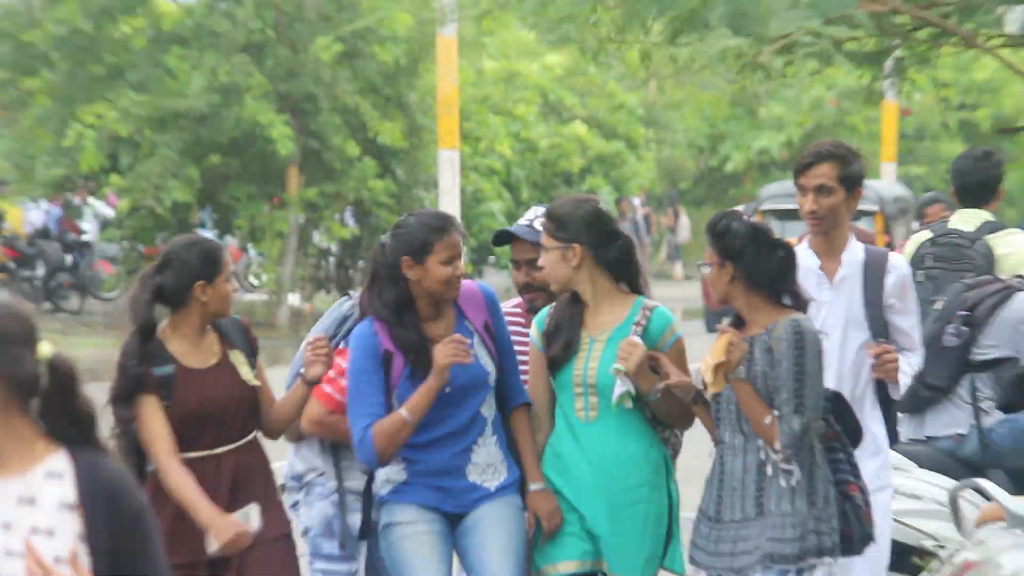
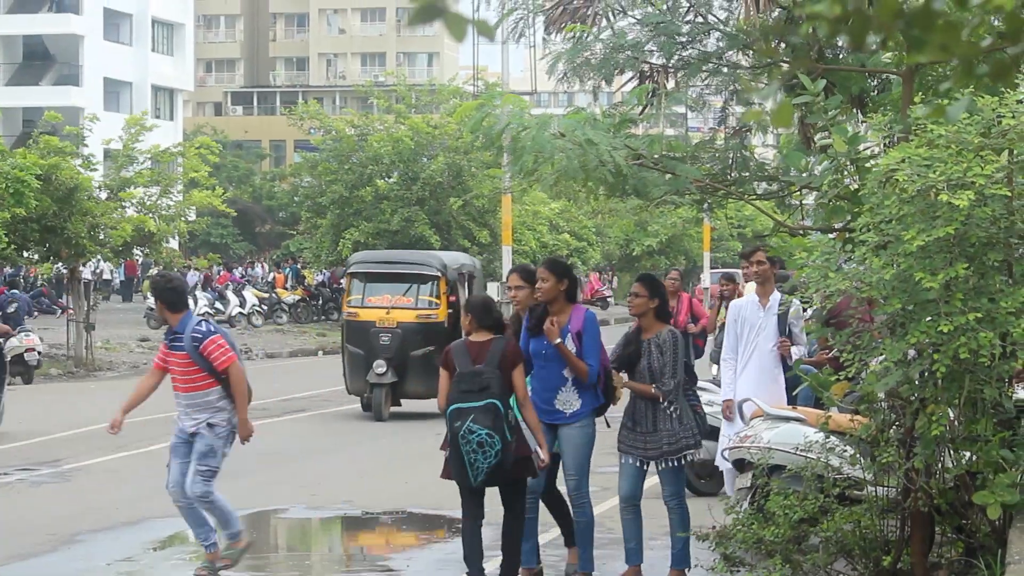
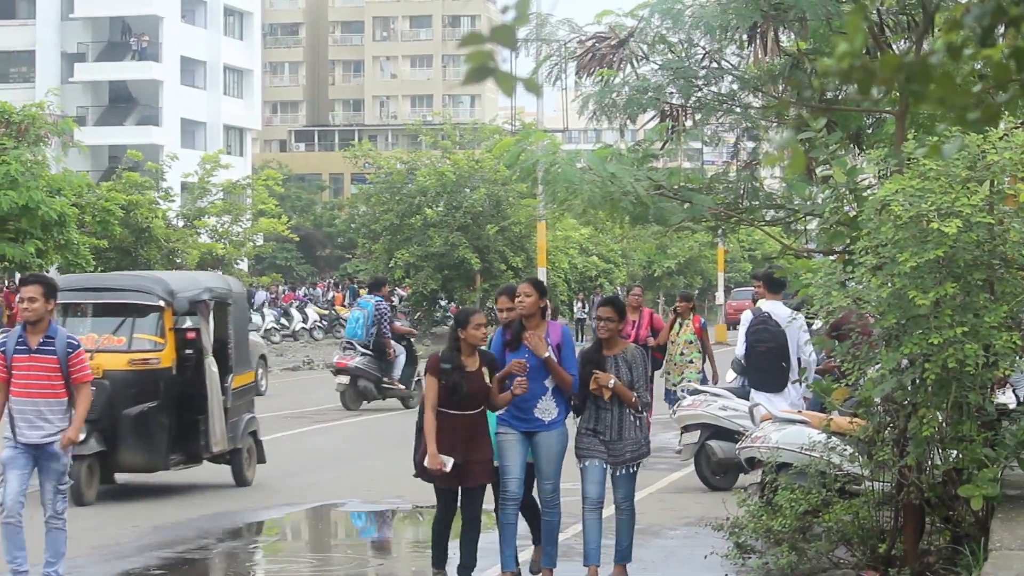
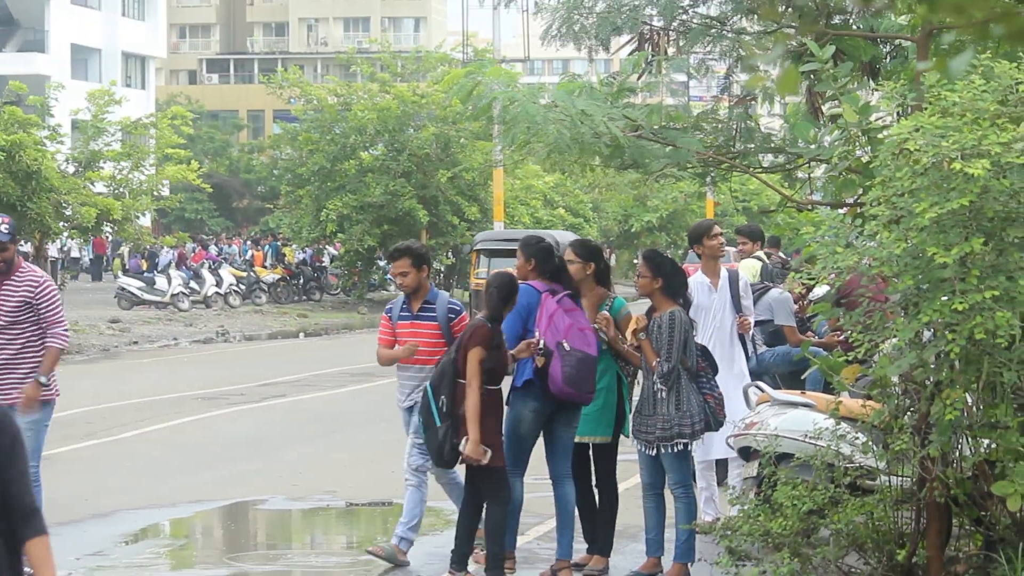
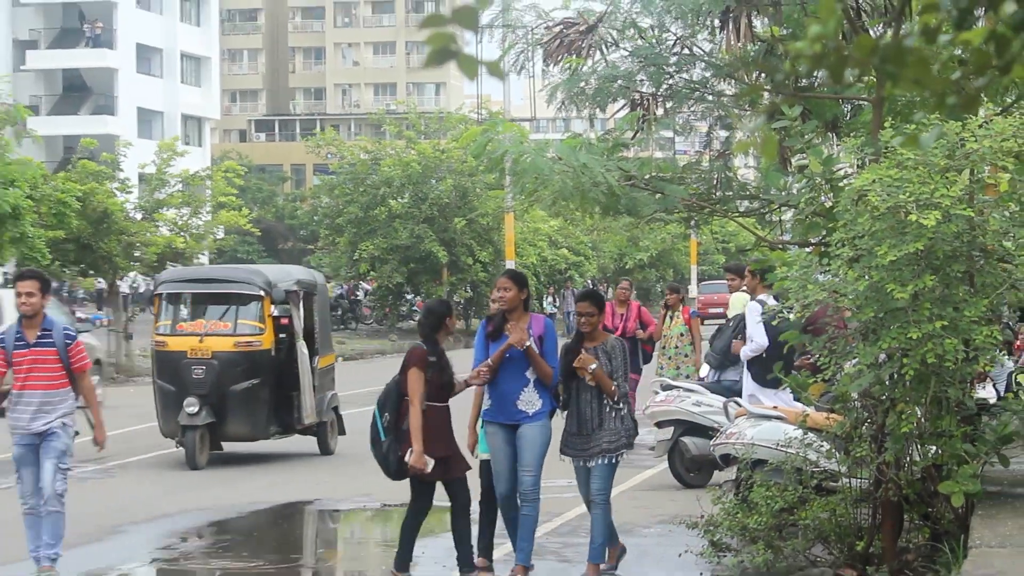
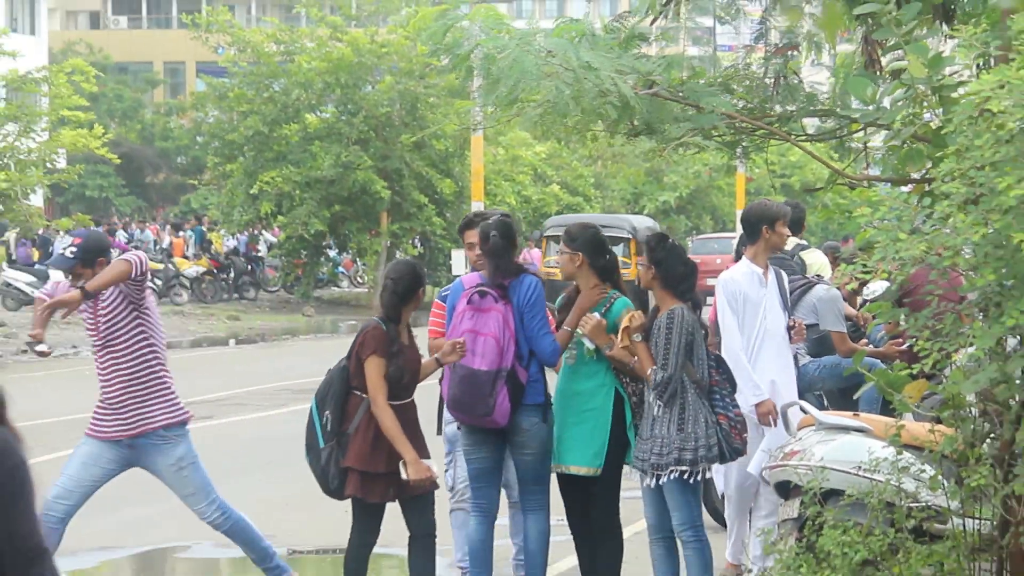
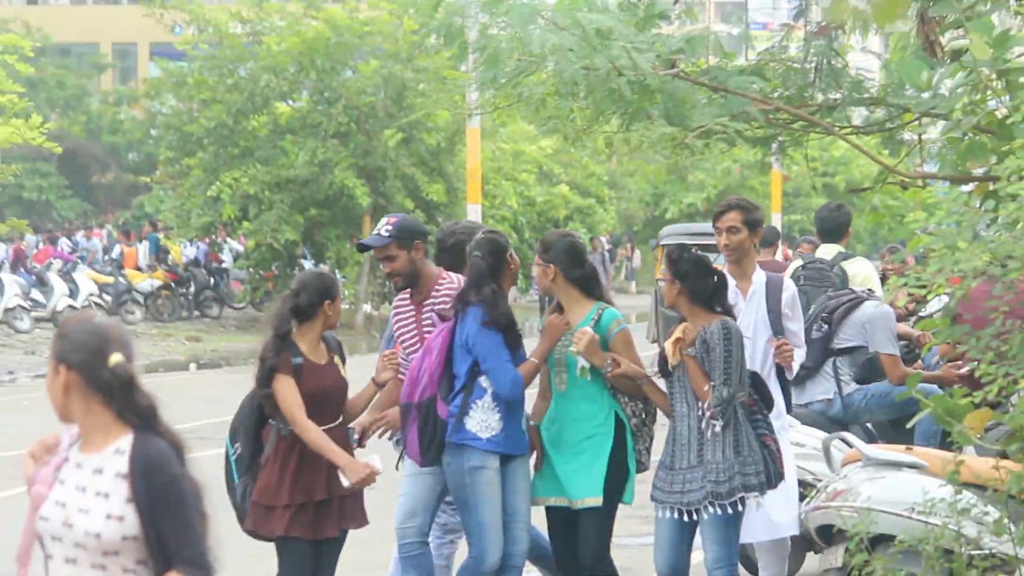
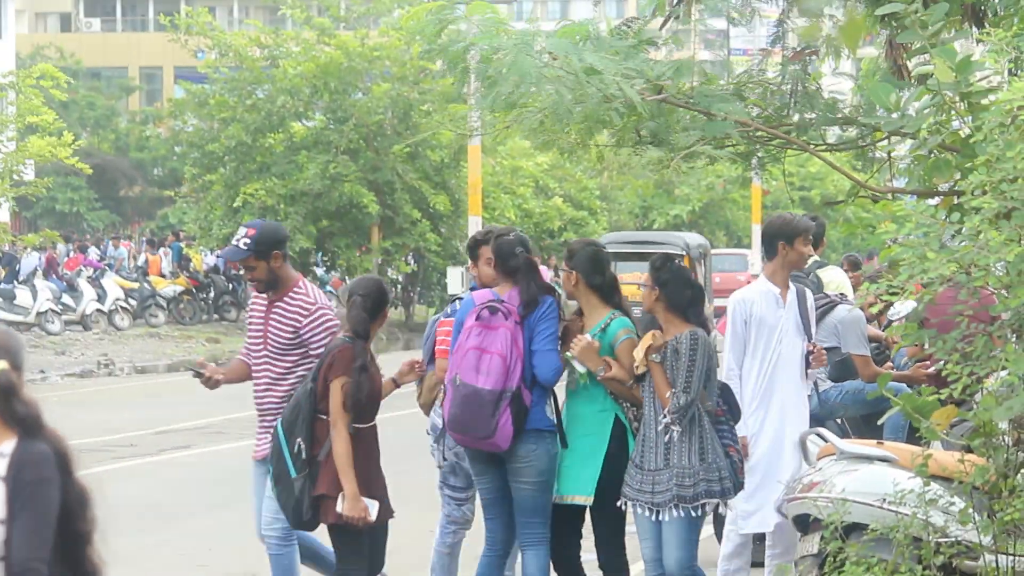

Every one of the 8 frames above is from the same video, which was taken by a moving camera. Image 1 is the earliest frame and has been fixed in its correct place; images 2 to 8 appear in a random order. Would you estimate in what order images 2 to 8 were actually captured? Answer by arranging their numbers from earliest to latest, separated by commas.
7, 8, 6, 4, 2, 5, 3
